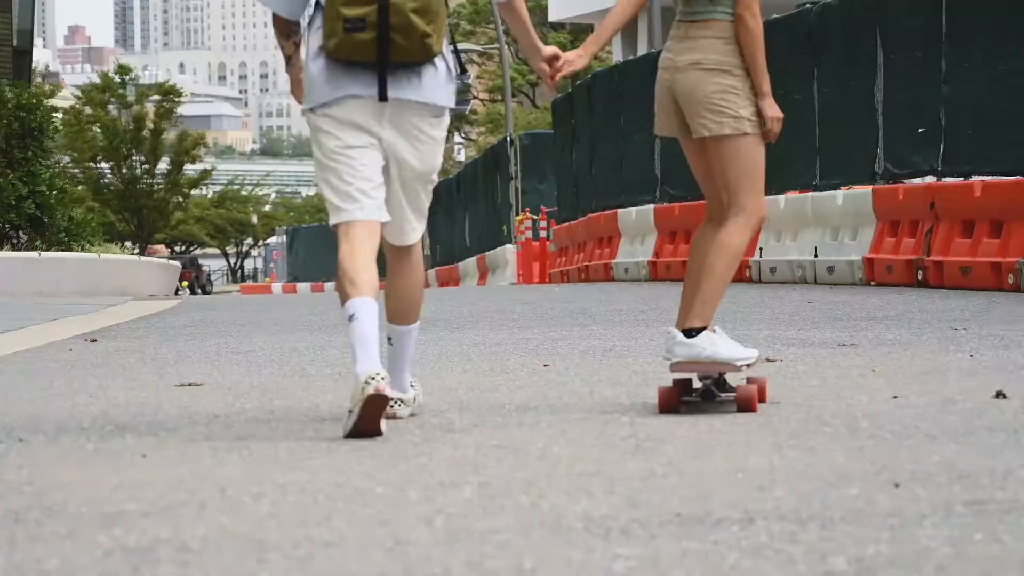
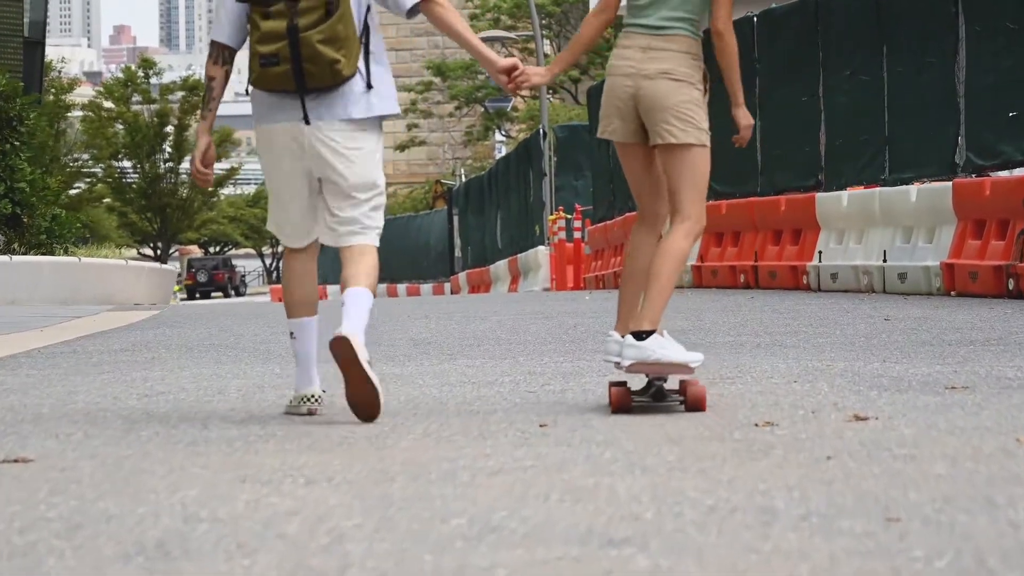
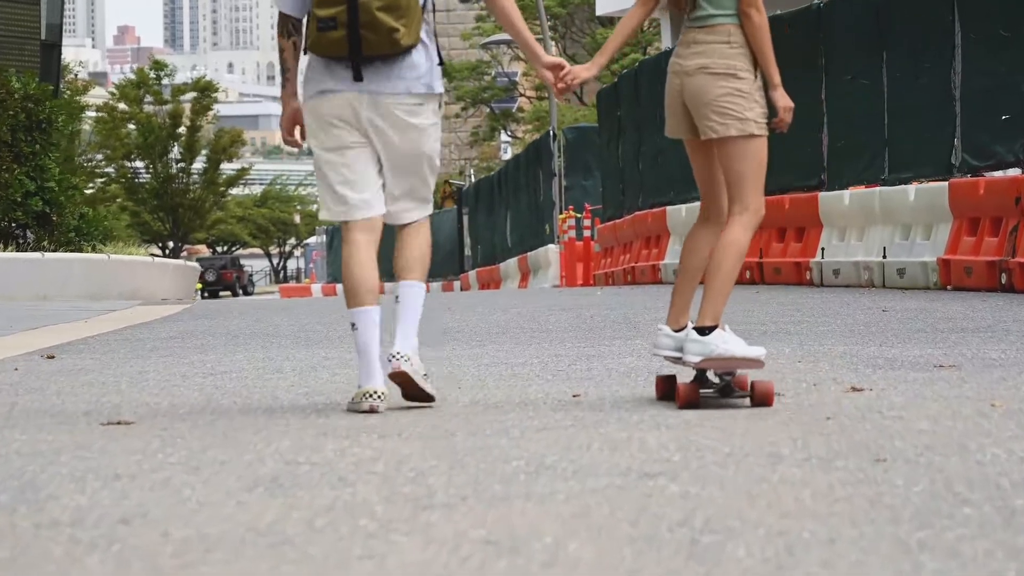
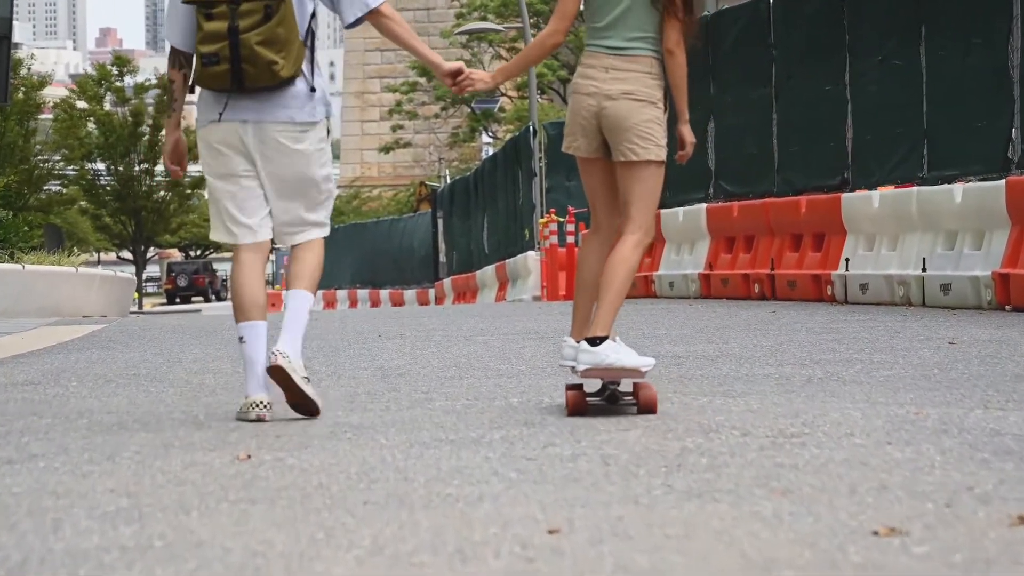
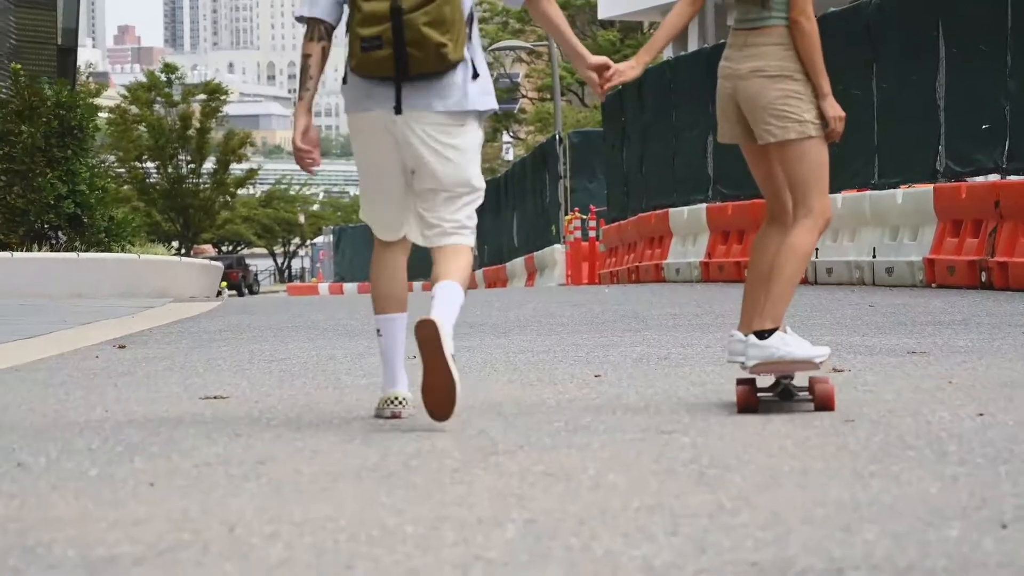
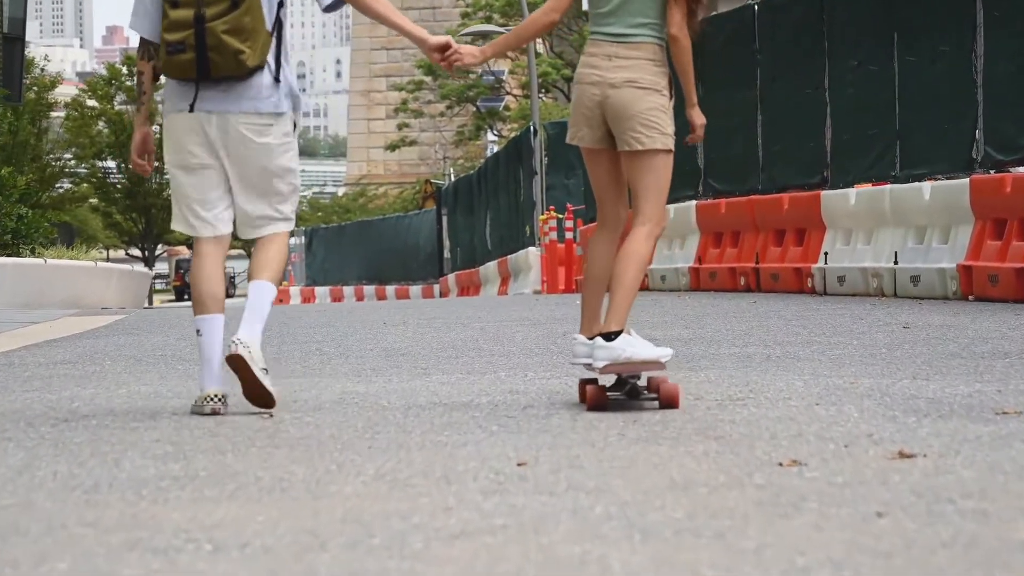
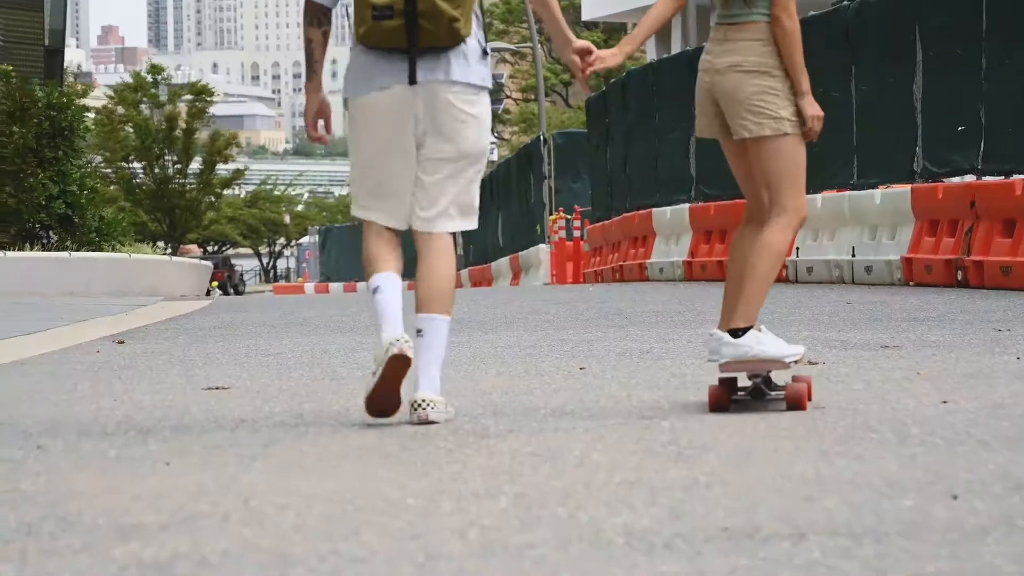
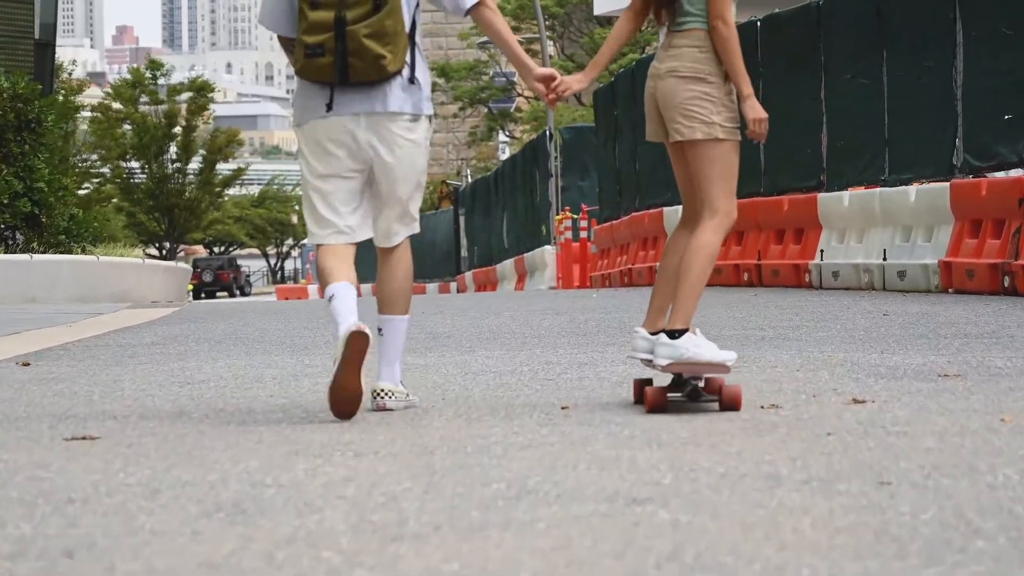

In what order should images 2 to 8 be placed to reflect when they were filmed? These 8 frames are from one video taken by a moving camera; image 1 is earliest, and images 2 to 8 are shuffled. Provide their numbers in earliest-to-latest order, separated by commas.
7, 5, 3, 8, 2, 6, 4
